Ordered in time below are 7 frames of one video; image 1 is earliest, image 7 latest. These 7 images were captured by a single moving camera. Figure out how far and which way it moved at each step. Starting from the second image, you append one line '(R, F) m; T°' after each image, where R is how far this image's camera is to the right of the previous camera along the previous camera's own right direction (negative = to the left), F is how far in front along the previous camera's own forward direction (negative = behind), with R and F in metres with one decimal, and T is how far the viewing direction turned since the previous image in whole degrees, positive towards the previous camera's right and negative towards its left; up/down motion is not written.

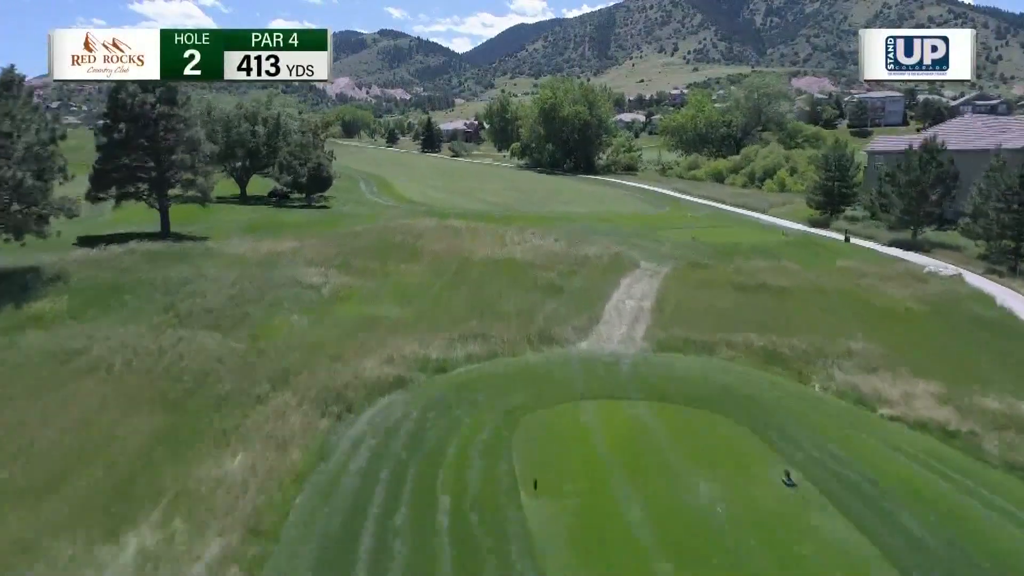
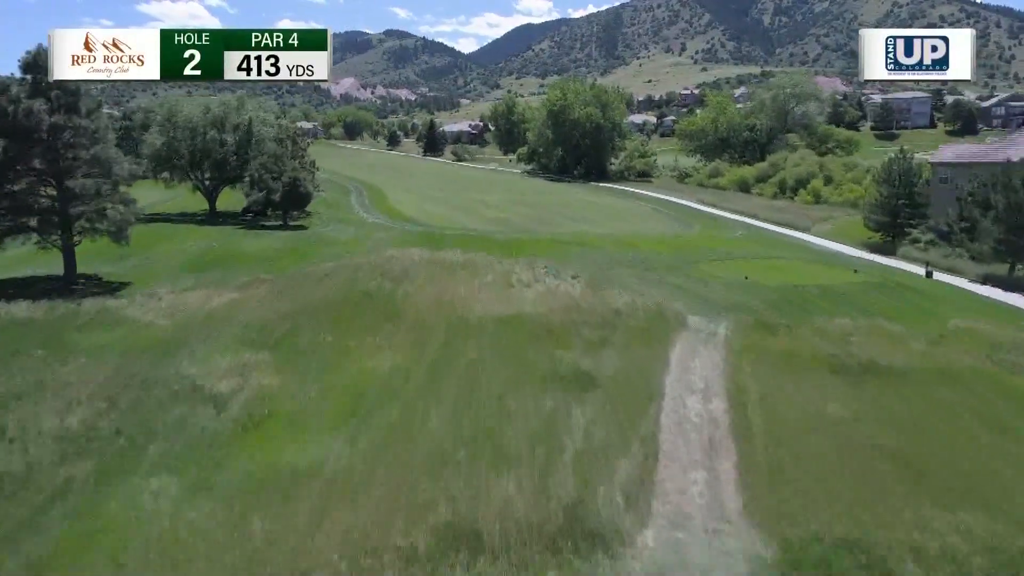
(-0.1, +6.5) m; 0°
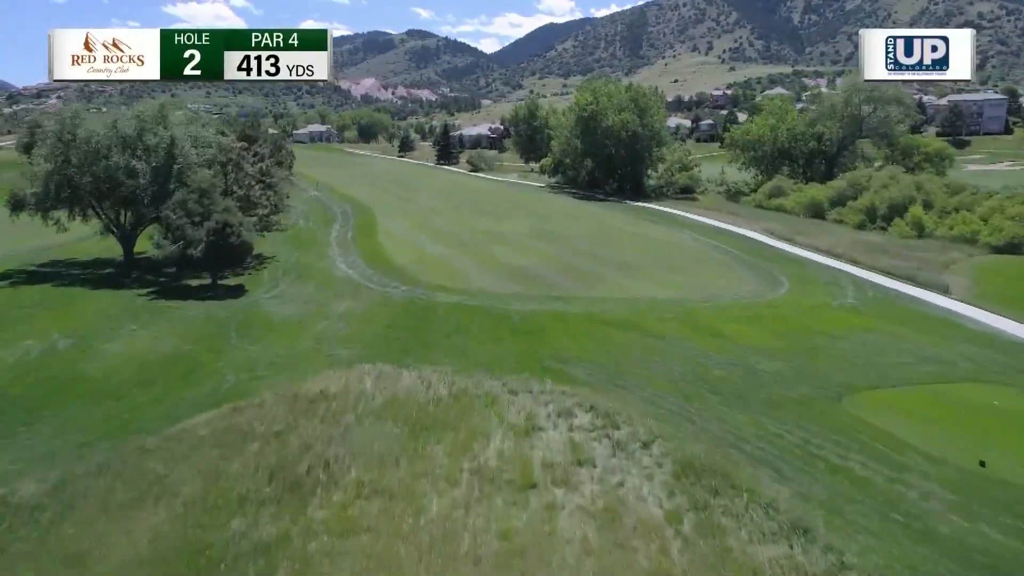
(0.0, +12.3) m; -2°
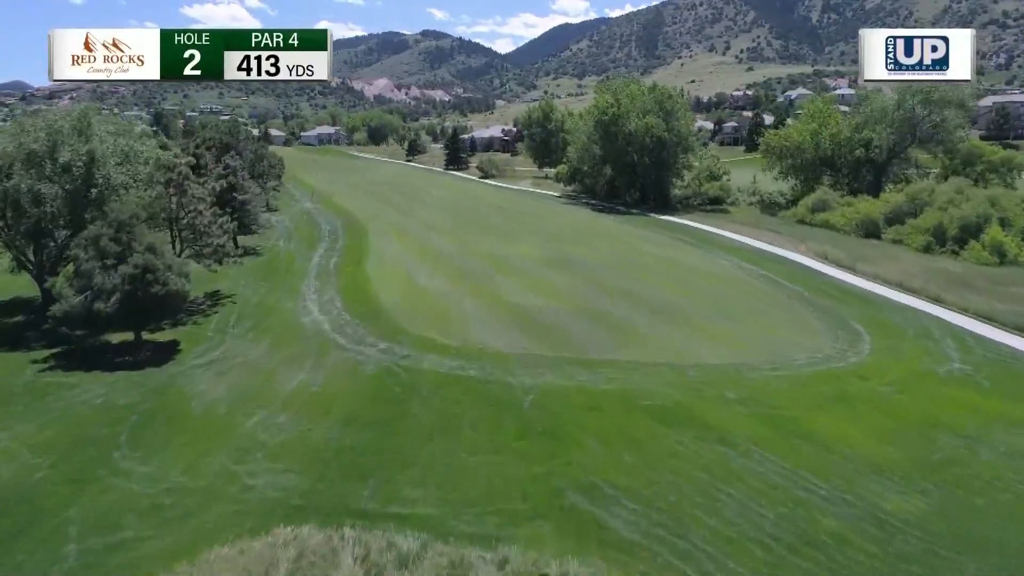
(+0.1, +6.8) m; -1°
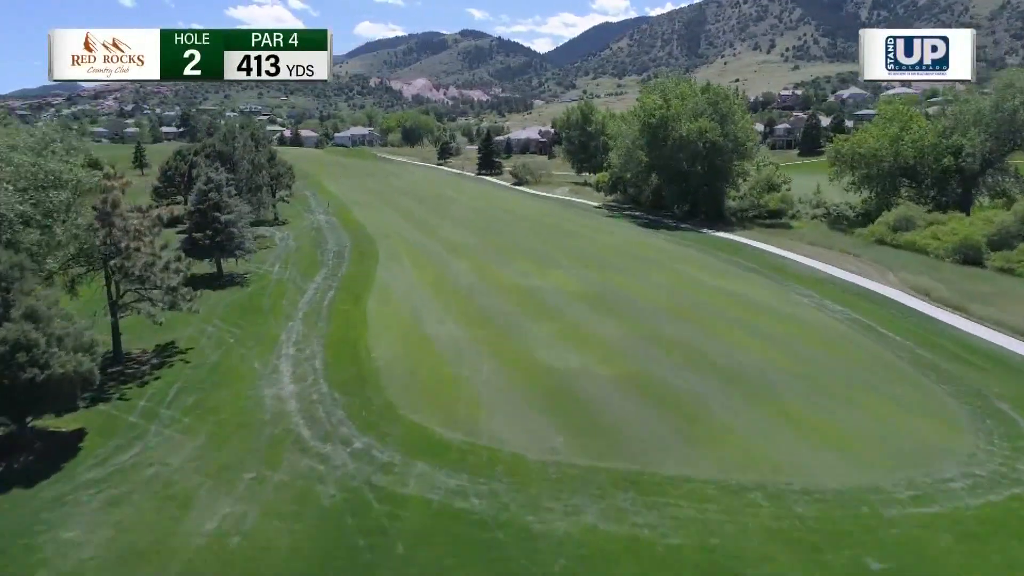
(+0.2, +6.9) m; -3°
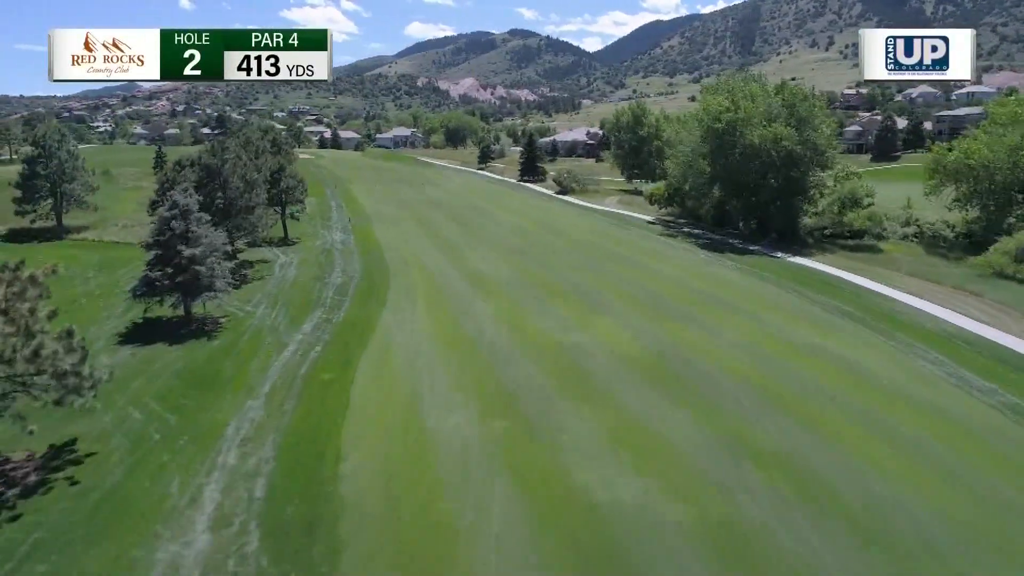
(+0.4, +7.6) m; -4°
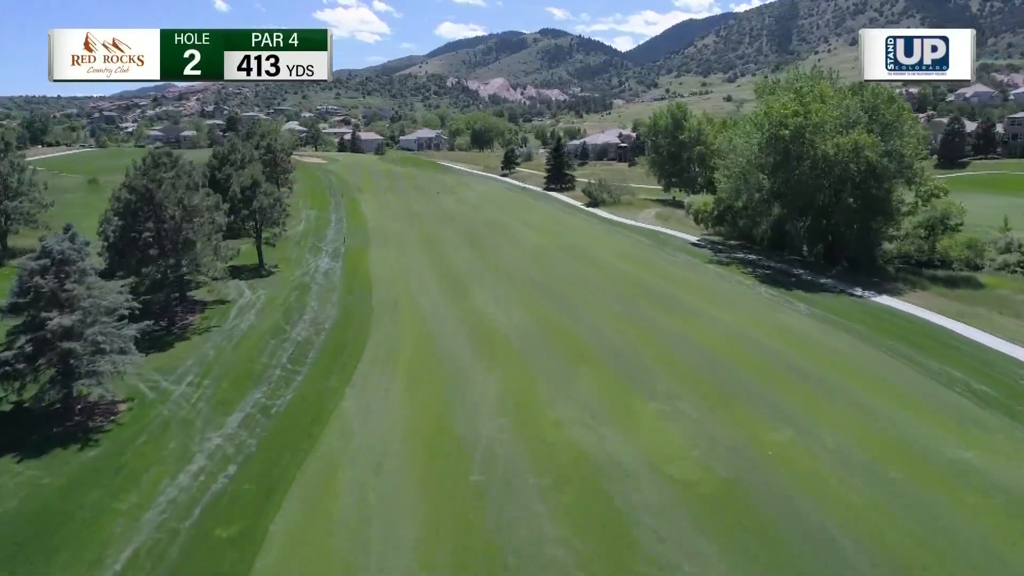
(+0.6, +8.7) m; -2°
